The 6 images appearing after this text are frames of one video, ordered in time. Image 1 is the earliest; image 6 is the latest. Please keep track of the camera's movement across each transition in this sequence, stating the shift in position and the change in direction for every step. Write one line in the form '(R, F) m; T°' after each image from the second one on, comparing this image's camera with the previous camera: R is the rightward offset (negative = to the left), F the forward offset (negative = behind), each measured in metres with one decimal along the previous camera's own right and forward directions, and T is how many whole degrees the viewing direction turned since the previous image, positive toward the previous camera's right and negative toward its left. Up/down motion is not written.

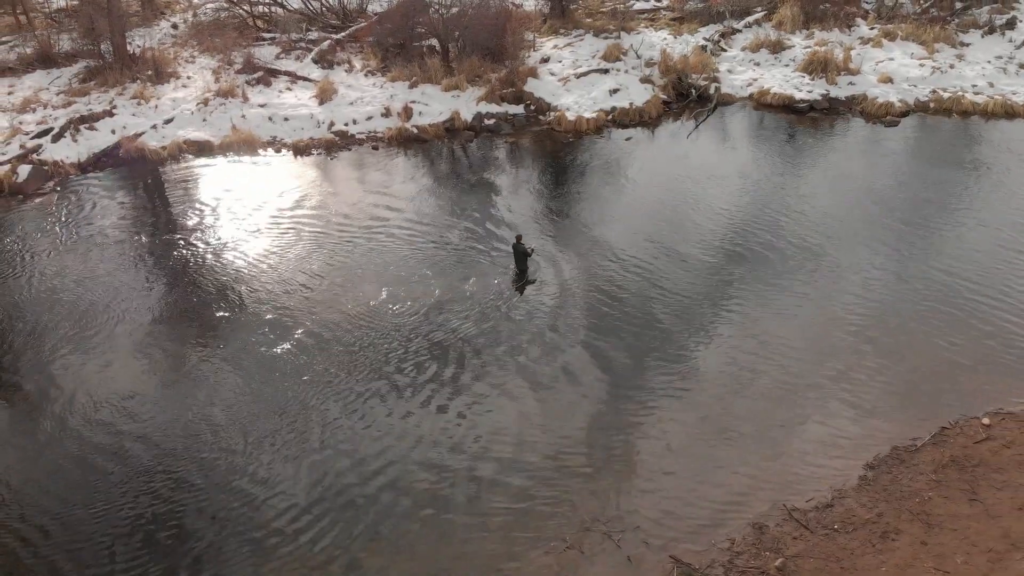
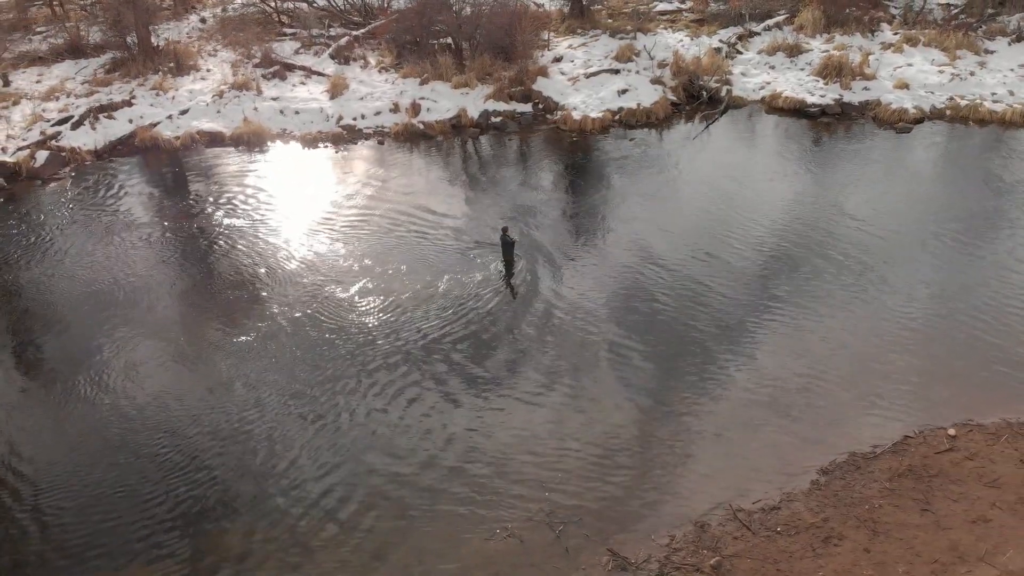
(+0.7, 0.0) m; -3°
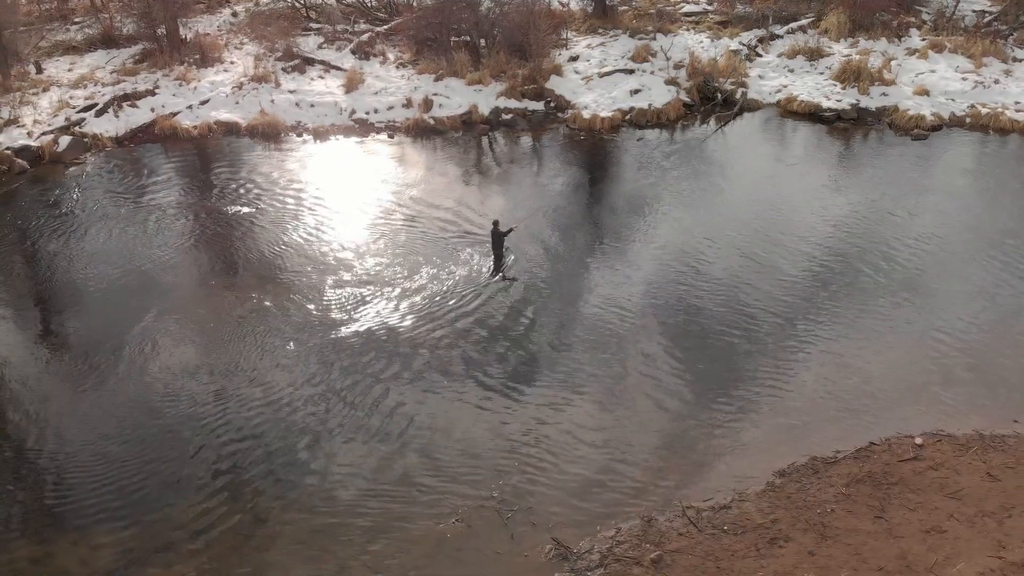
(+0.6, -0.1) m; -3°
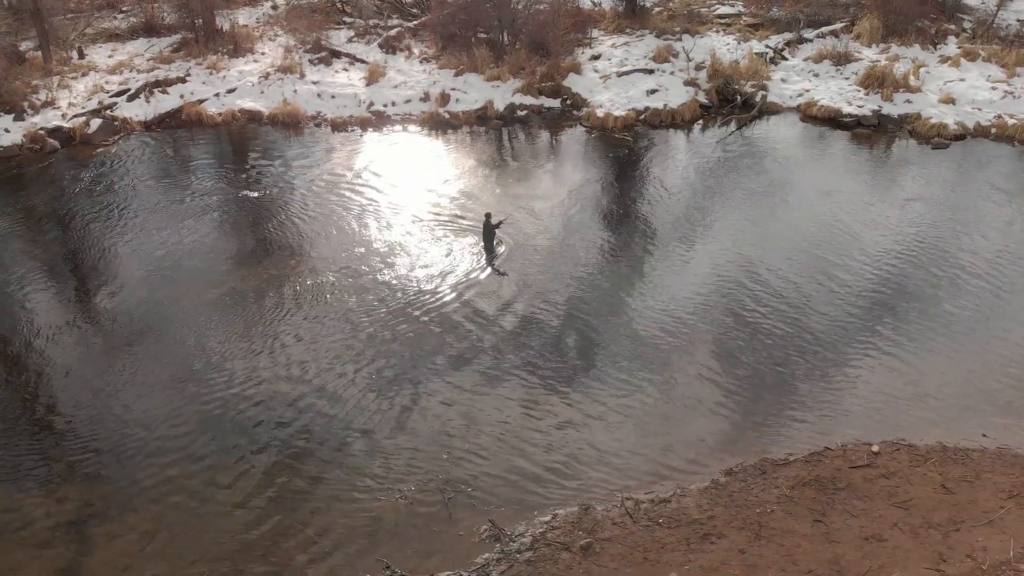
(+0.8, -0.1) m; -3°
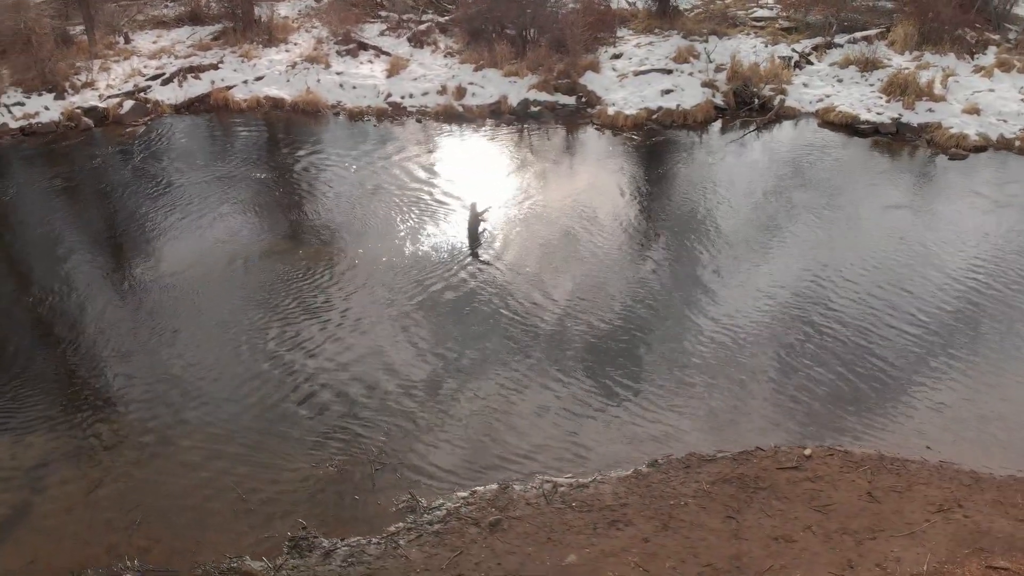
(+1.0, -0.1) m; -4°
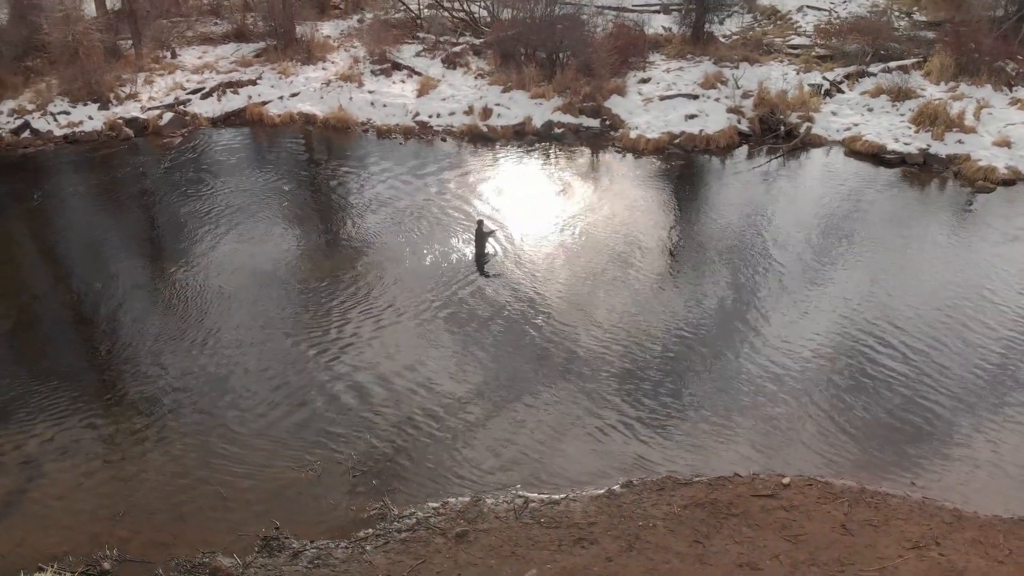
(+0.5, -0.1) m; -3°
